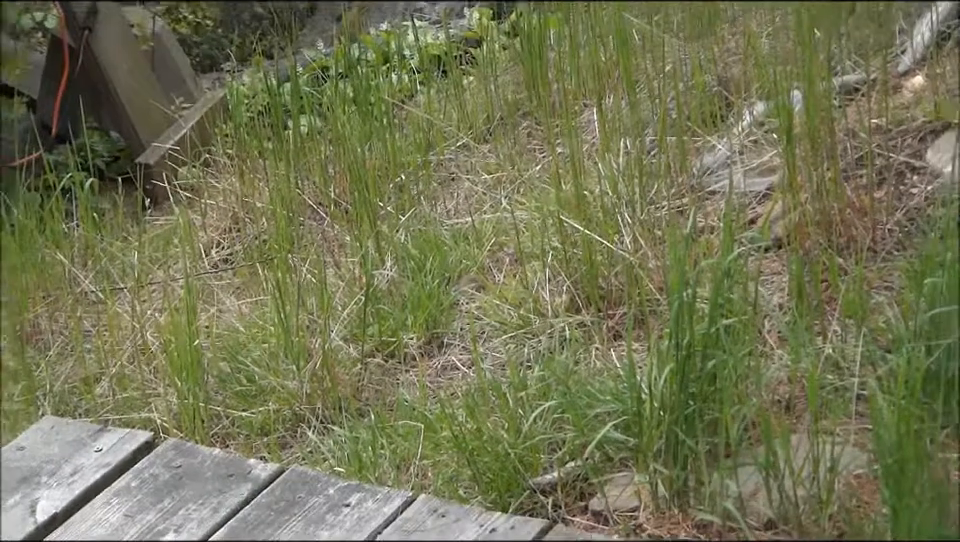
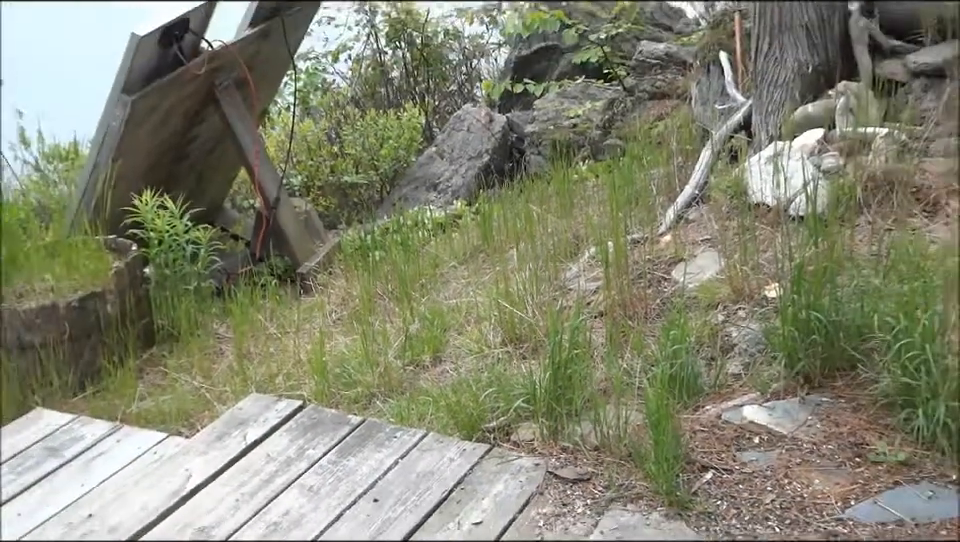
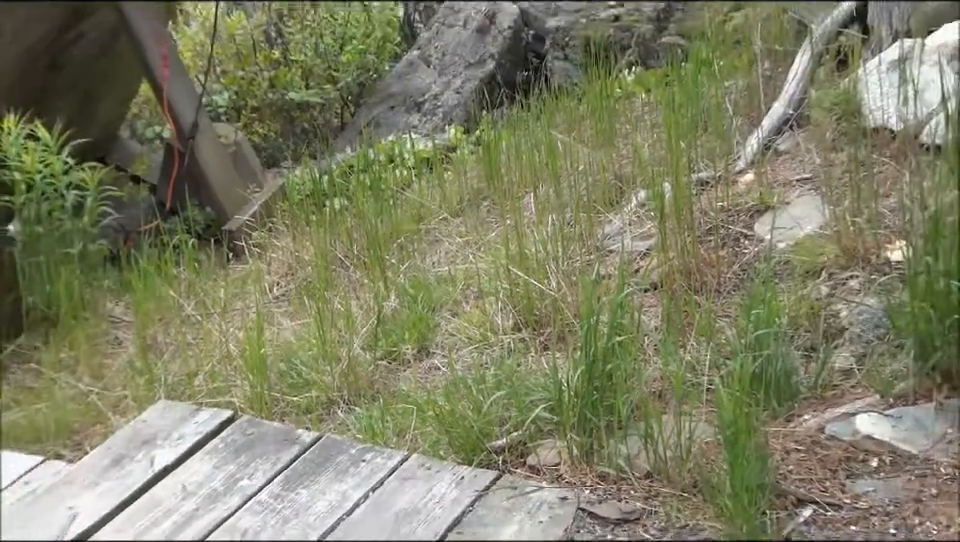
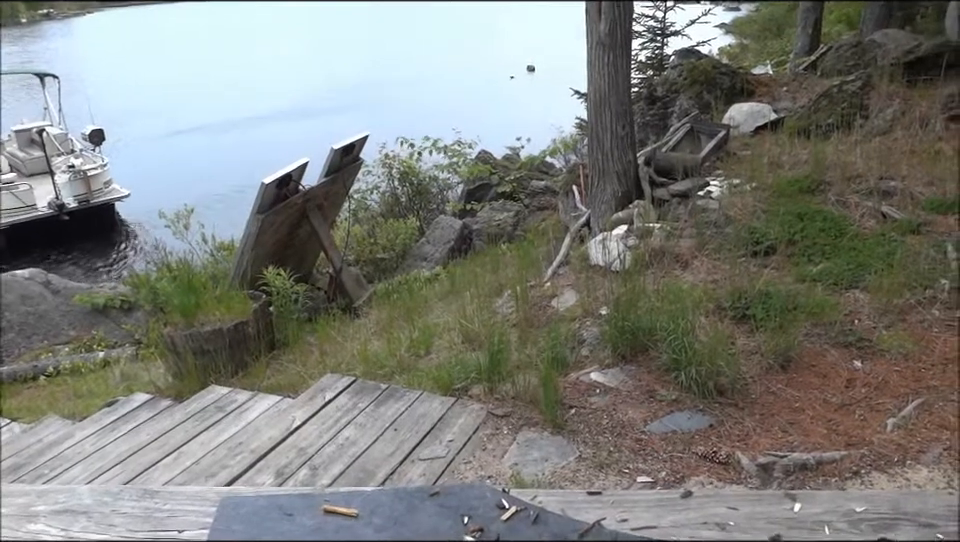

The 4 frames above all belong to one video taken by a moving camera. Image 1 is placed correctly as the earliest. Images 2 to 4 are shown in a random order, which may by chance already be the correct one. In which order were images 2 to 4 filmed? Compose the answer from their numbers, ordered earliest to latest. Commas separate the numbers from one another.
3, 2, 4
